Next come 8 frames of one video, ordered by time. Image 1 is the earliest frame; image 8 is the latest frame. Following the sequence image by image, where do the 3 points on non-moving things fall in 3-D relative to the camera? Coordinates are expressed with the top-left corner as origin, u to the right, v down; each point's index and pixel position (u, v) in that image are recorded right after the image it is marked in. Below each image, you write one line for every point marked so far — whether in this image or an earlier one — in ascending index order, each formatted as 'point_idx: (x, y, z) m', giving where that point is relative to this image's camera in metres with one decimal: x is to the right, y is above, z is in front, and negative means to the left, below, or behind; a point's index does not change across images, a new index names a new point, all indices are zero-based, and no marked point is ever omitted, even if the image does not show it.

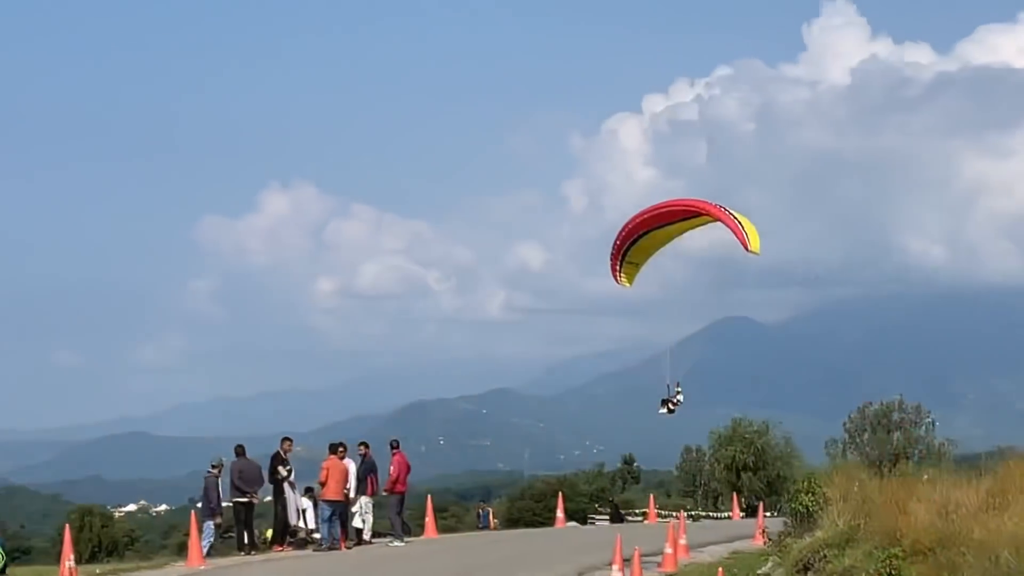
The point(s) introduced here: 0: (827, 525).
0: (+2.1, -1.6, +13.9) m
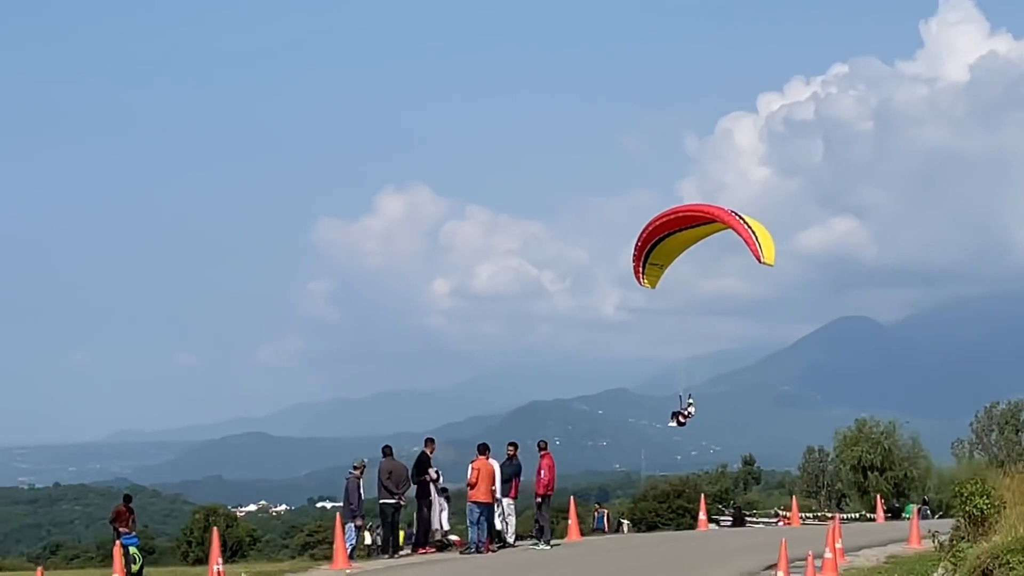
0: (+3.2, -1.6, +13.2) m
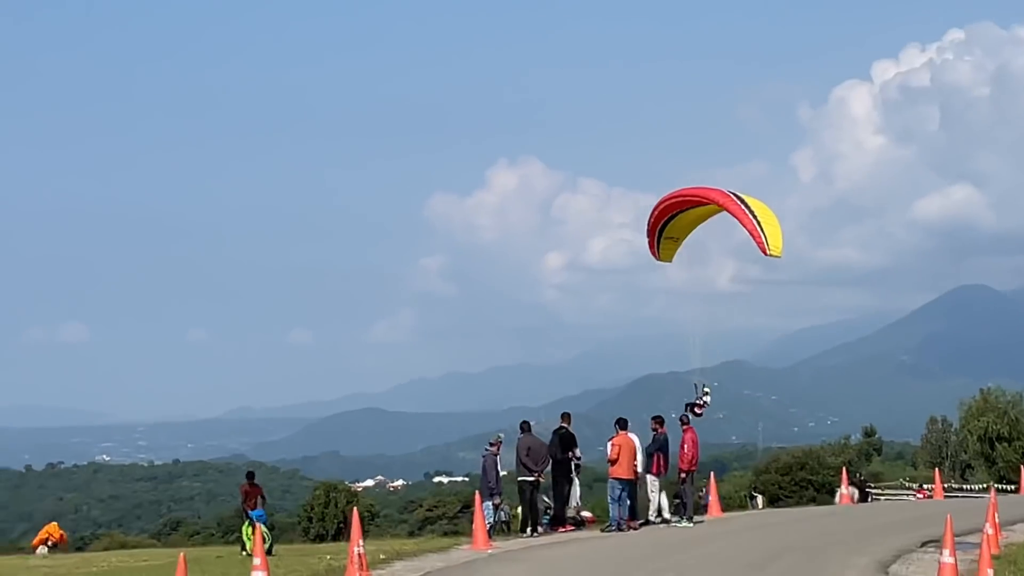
0: (+4.1, -1.3, +12.5) m
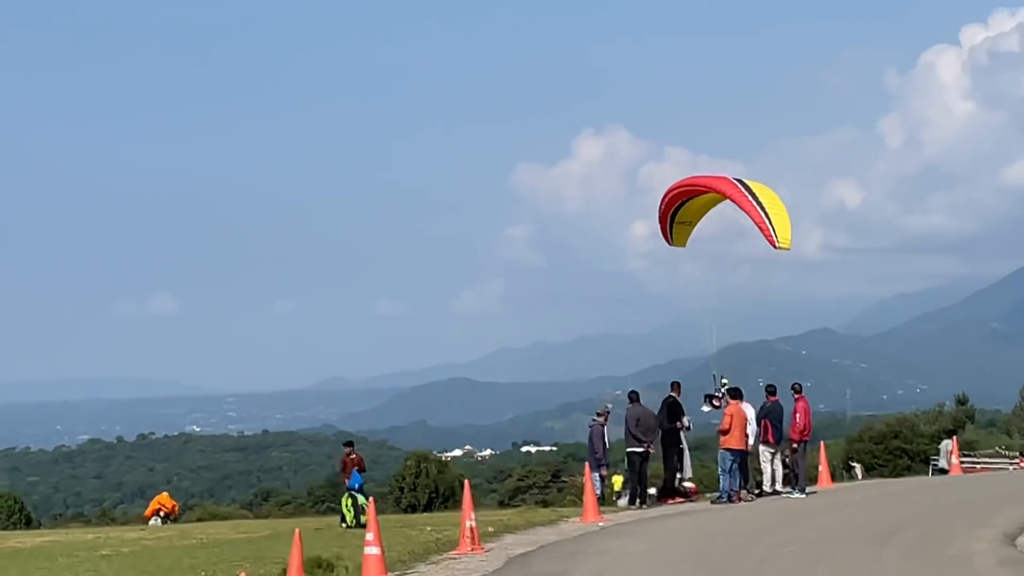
0: (+4.8, -1.1, +11.9) m
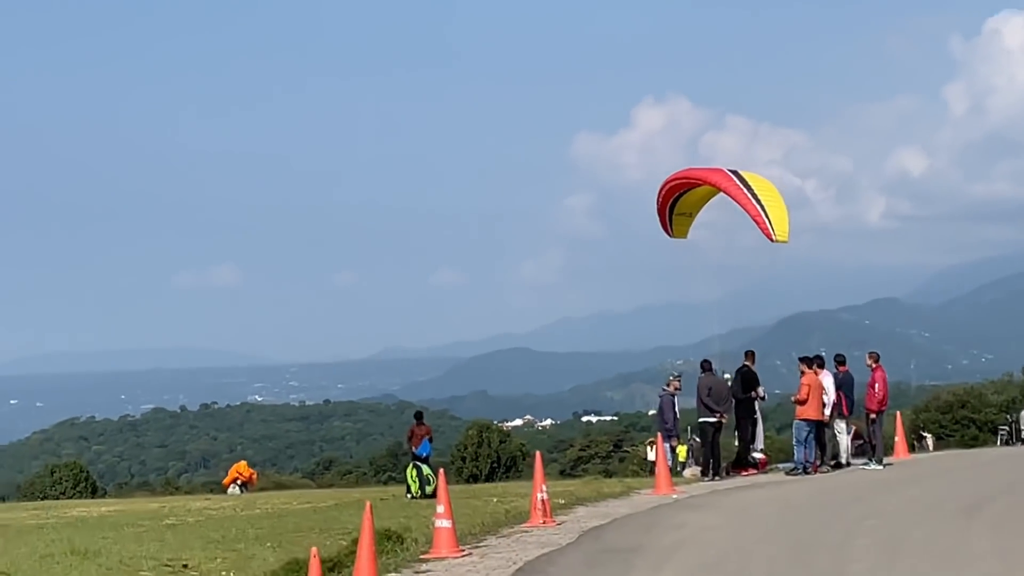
0: (+5.2, -0.9, +11.5) m
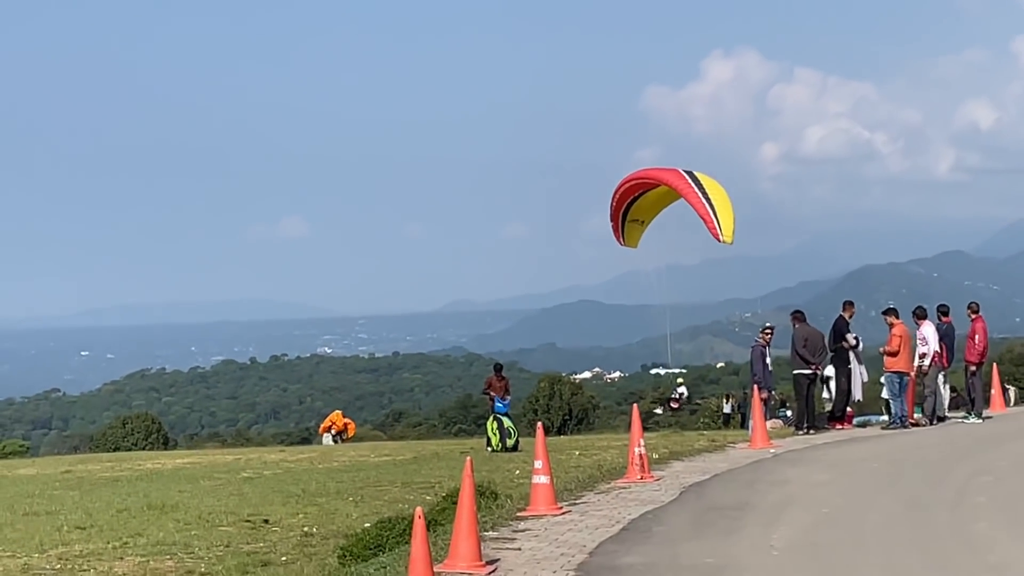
0: (+5.7, -0.6, +10.8) m
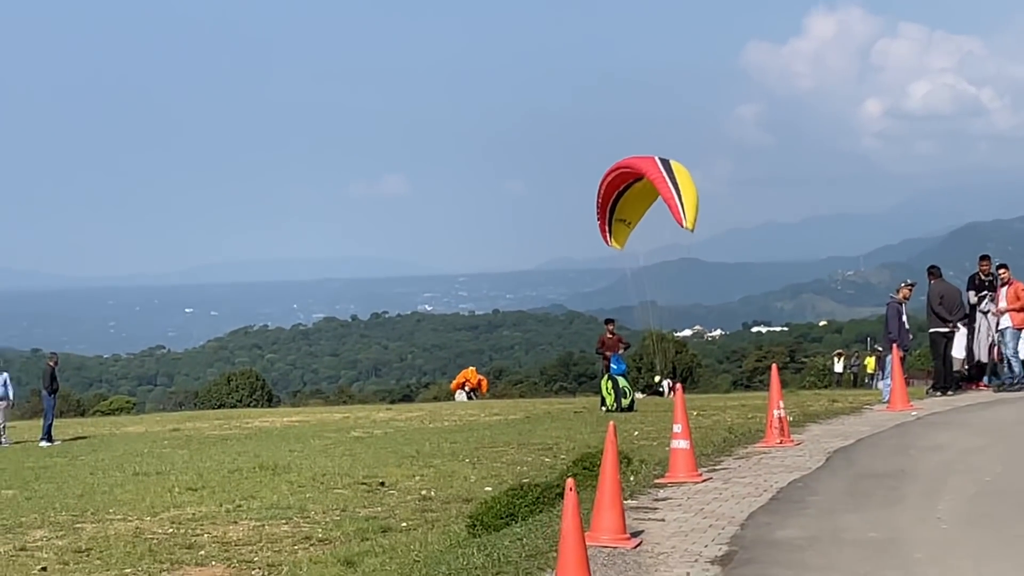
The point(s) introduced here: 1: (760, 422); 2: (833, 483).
0: (+6.4, -0.4, +10.0) m
1: (+1.7, -0.9, +13.8) m
2: (+1.3, -0.8, +8.5) m
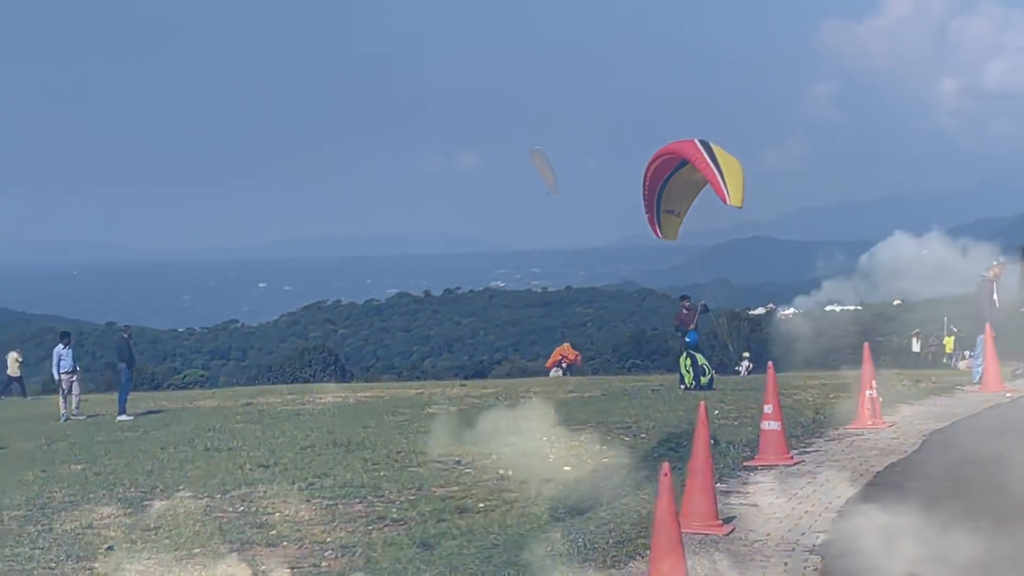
0: (+6.8, -0.3, +9.4) m
1: (+2.2, -0.8, +13.4) m
2: (+1.7, -0.7, +8.1) m
